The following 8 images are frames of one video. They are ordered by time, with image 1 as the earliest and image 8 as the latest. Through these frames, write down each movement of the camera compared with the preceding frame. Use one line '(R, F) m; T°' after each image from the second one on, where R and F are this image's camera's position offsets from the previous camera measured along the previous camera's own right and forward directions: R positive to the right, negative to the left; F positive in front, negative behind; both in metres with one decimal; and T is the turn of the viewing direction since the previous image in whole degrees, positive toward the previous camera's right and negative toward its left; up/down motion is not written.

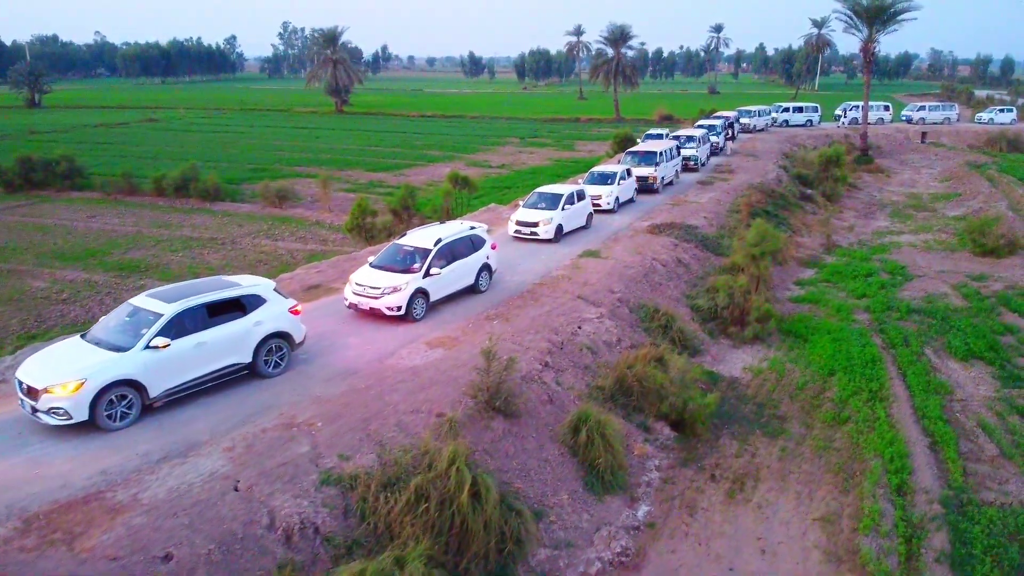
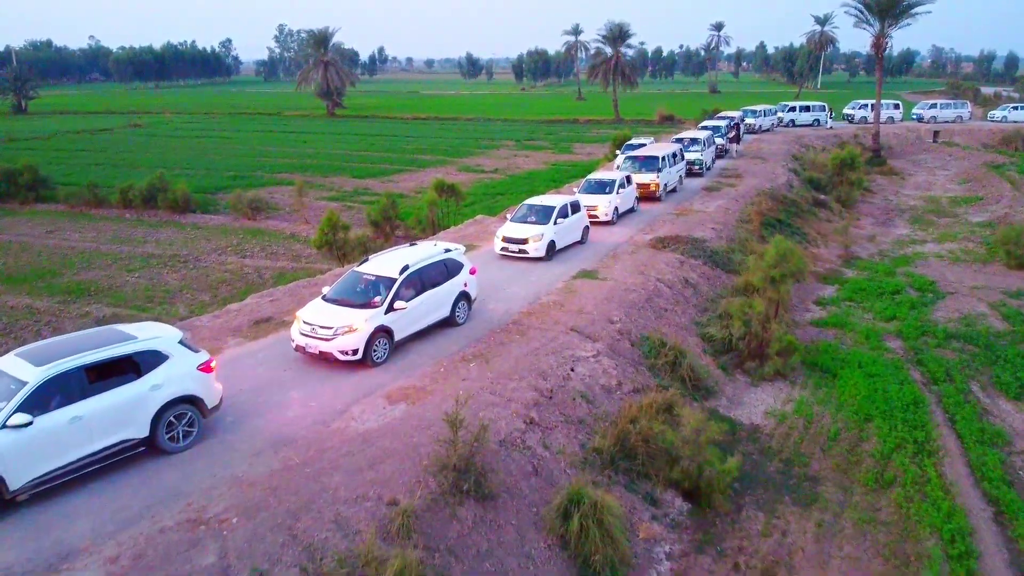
(+0.3, +2.2) m; 0°
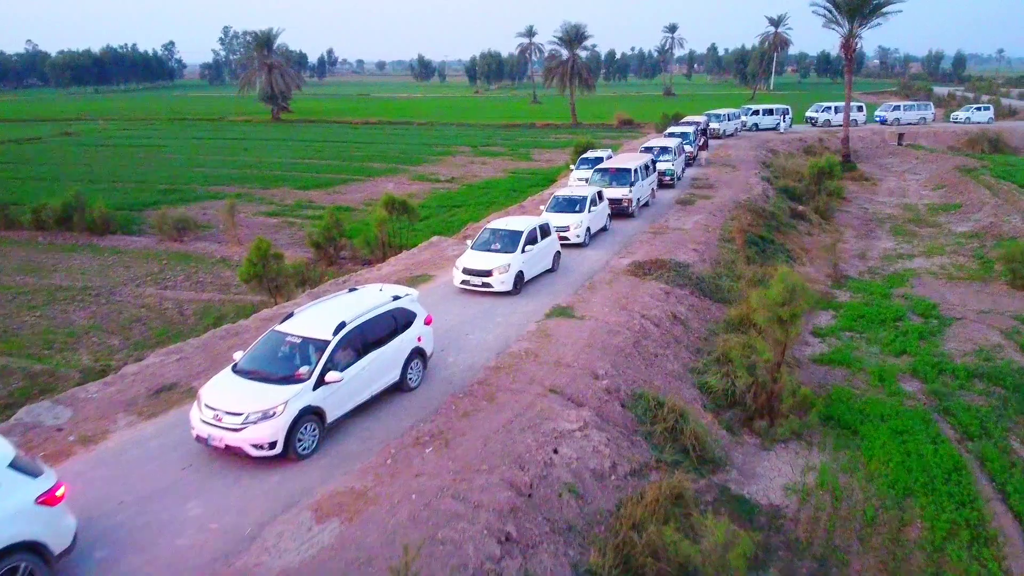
(-0.1, +2.5) m; +3°
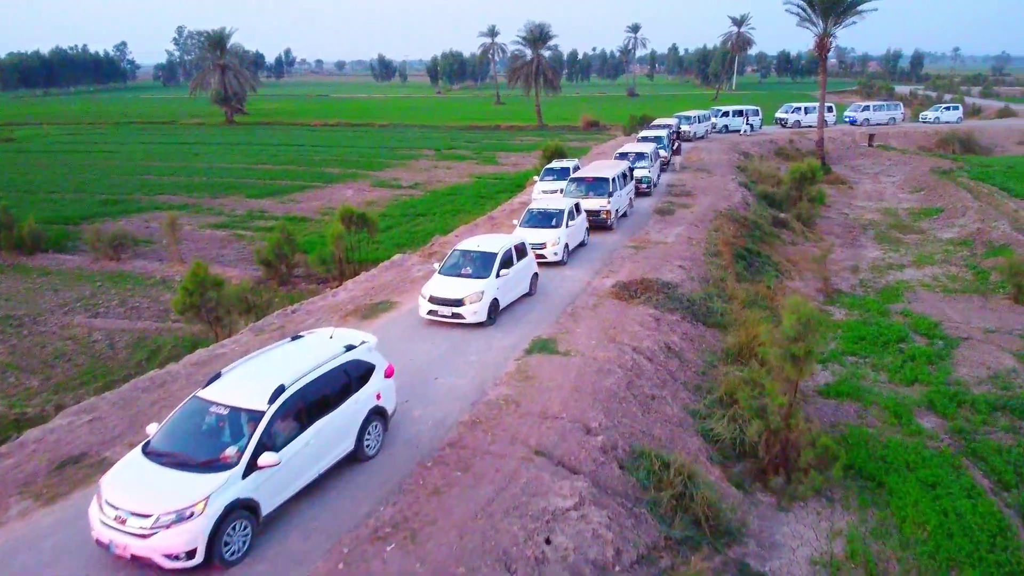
(-0.1, +1.7) m; +2°
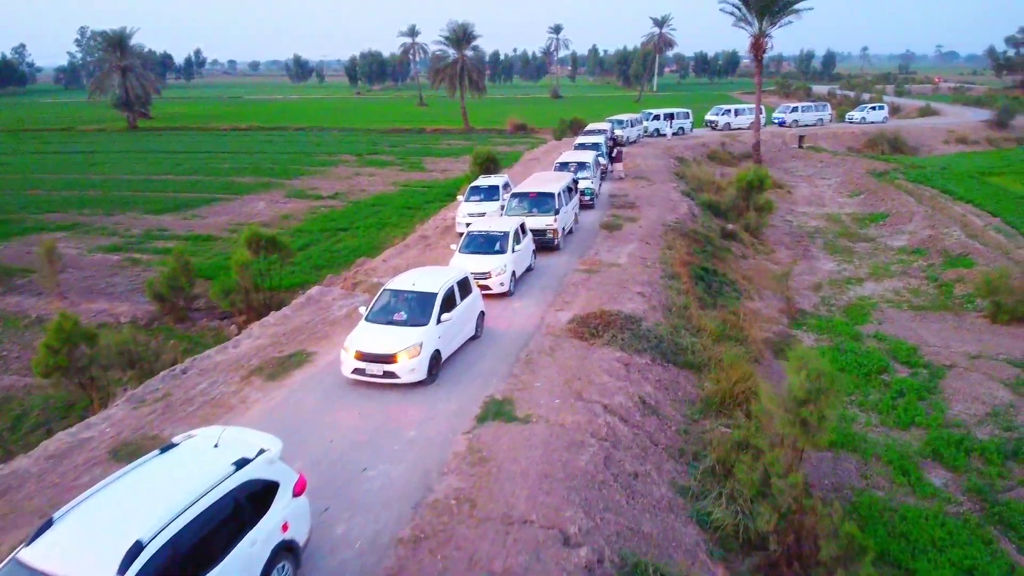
(-0.2, +2.3) m; +5°
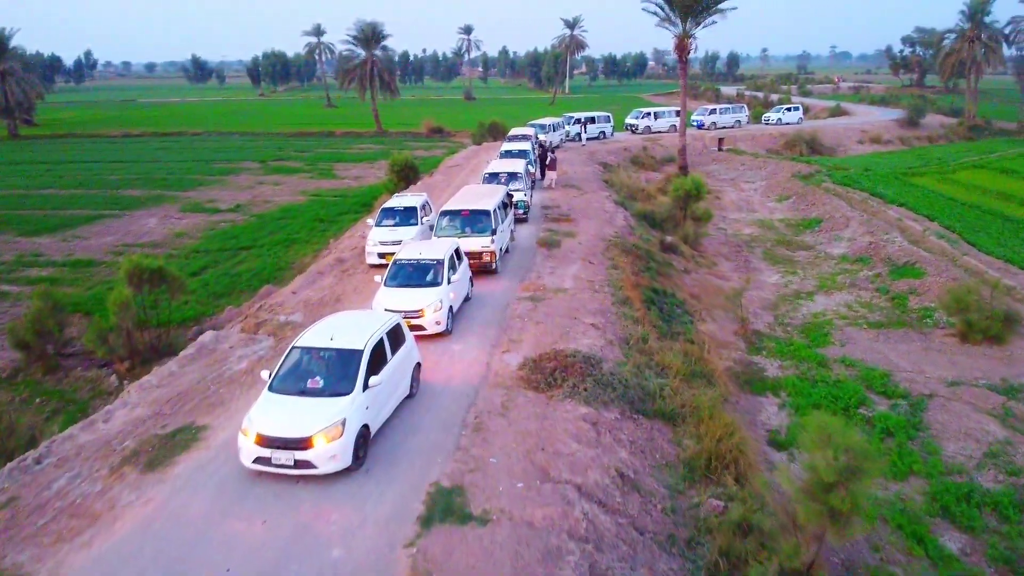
(-0.3, +2.2) m; +6°
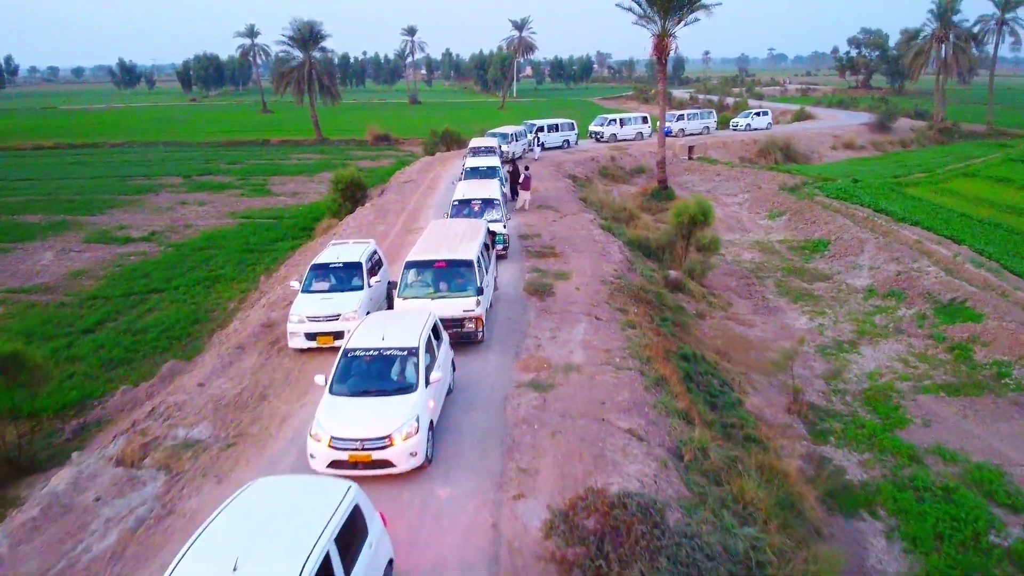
(-0.7, +4.2) m; +4°
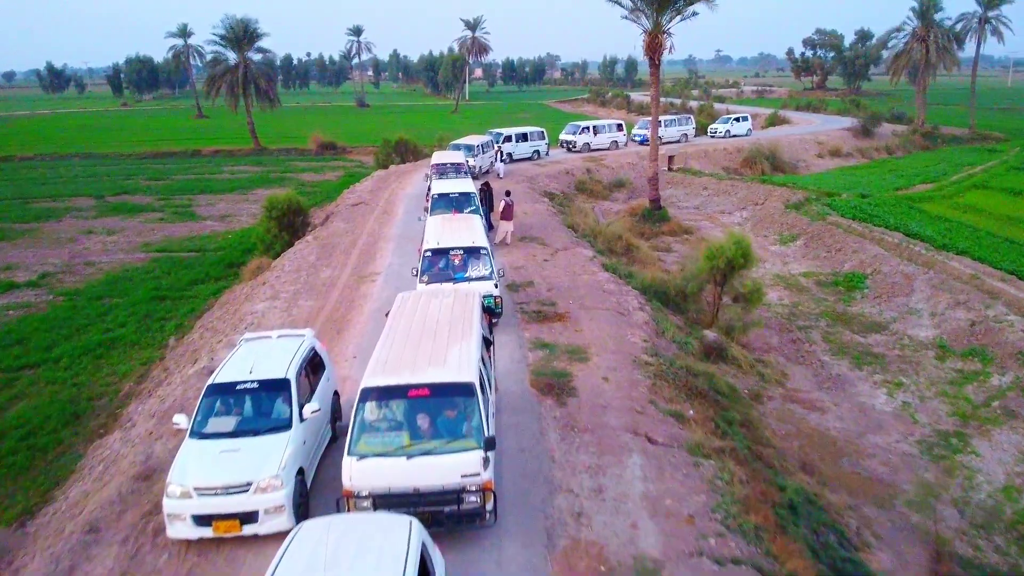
(-0.7, +4.7) m; +3°
